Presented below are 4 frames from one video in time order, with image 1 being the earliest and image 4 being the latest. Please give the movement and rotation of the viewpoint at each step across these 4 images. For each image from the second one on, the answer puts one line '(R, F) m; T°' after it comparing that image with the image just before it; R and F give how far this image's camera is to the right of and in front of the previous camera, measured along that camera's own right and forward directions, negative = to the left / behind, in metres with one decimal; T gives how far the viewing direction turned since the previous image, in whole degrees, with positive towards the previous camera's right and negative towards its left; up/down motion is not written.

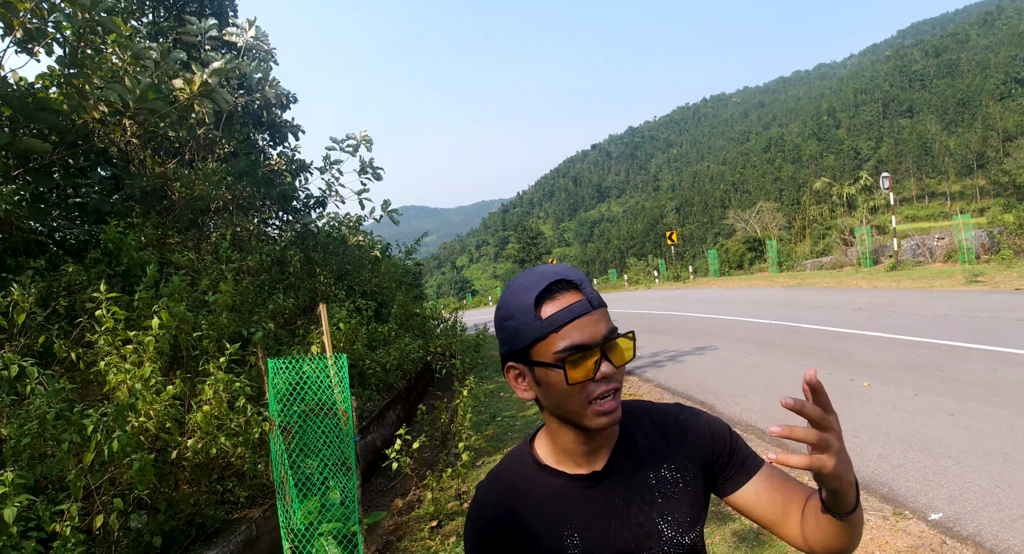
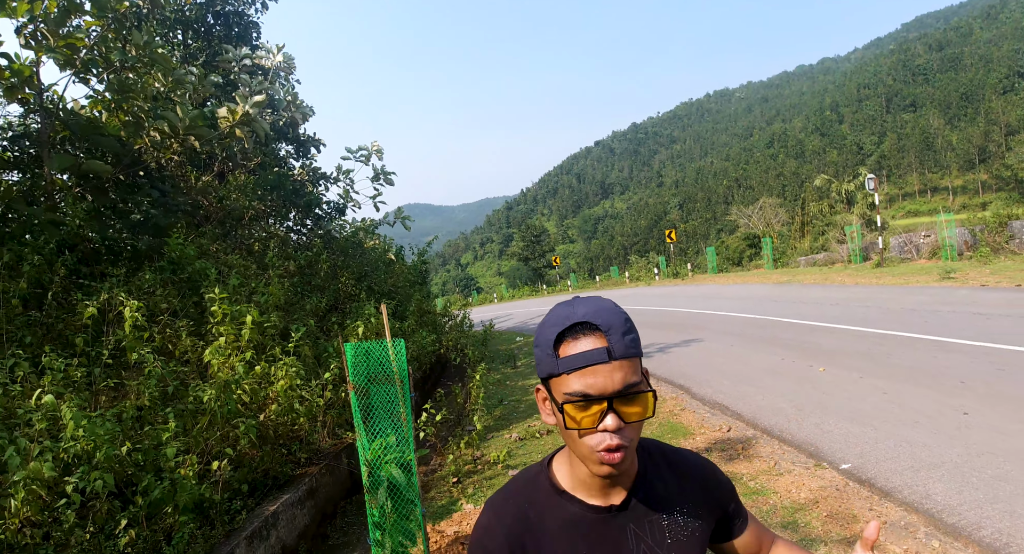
(0.0, -0.7) m; 0°
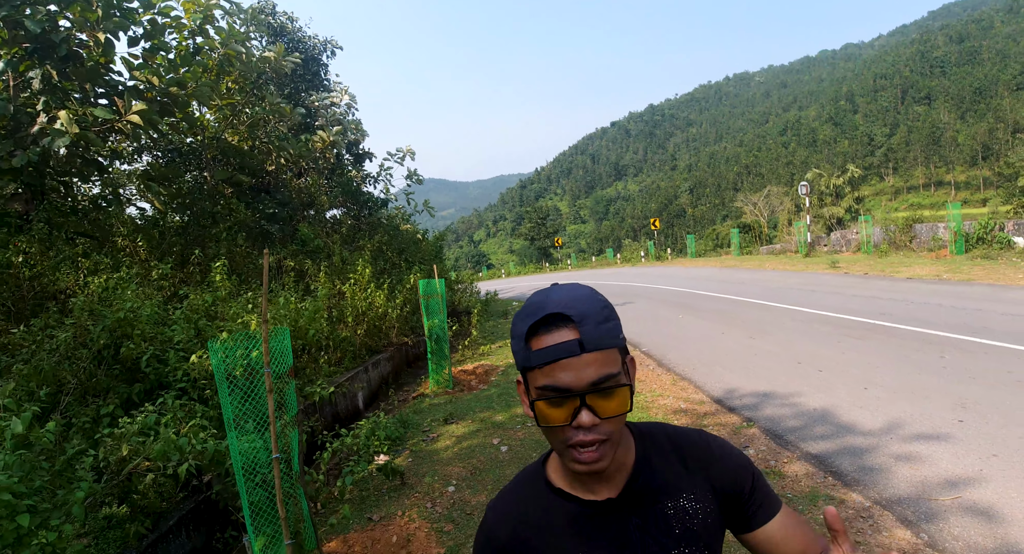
(+0.4, -3.6) m; -1°
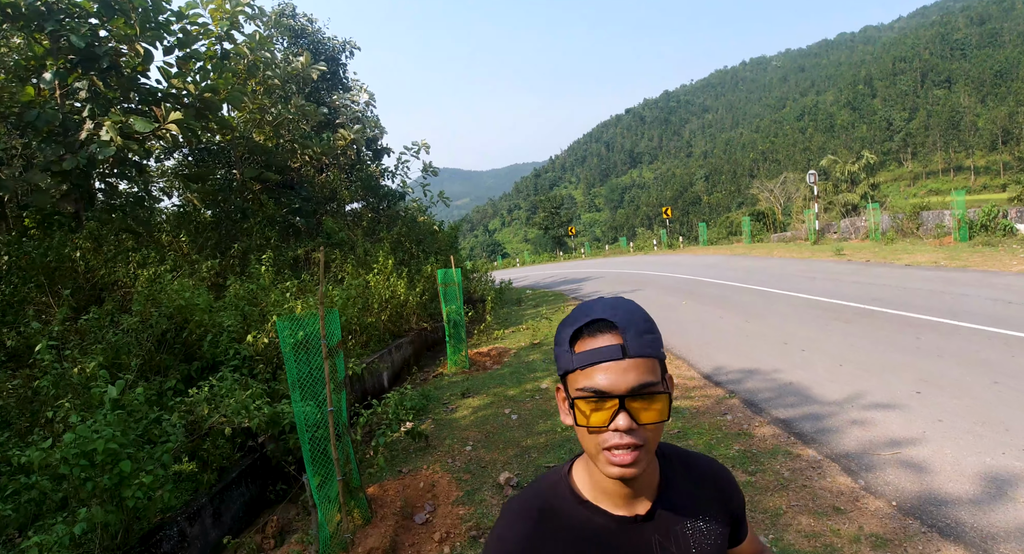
(0.0, -0.6) m; -1°
